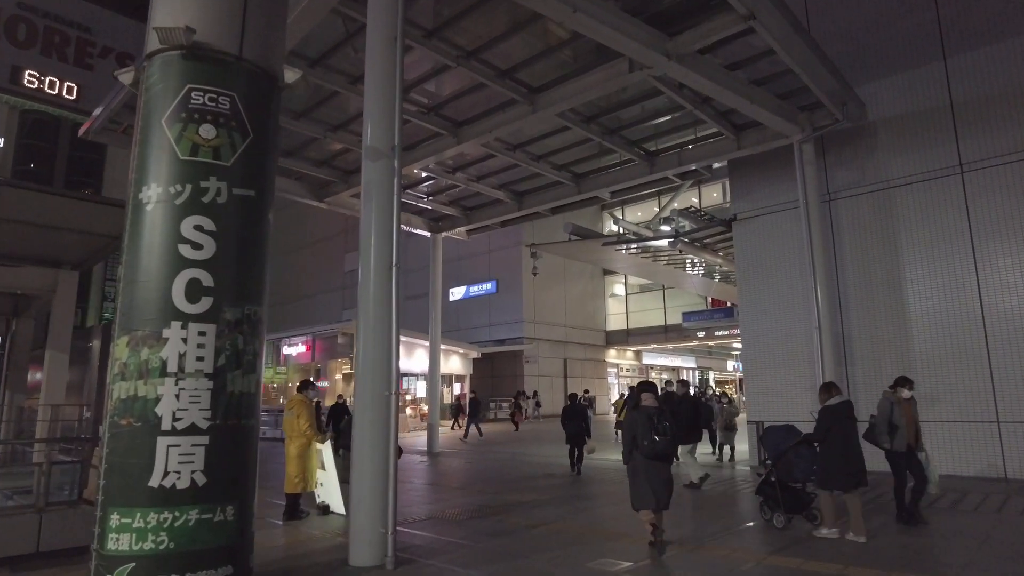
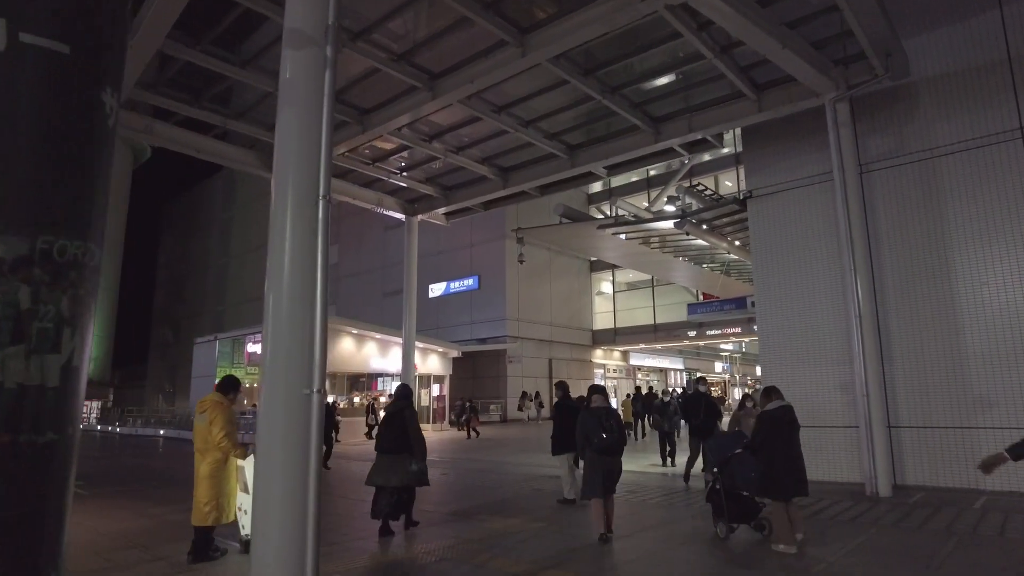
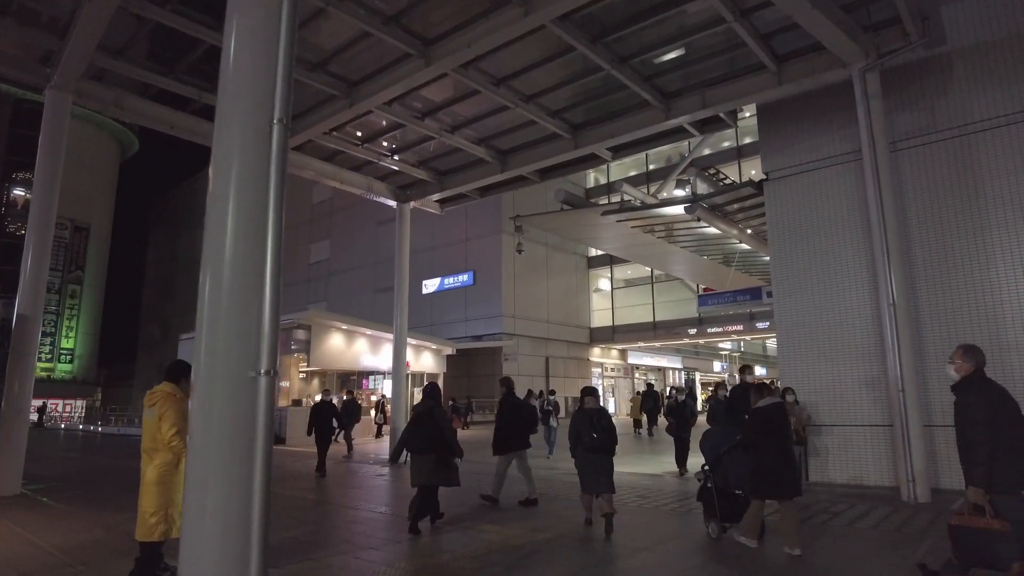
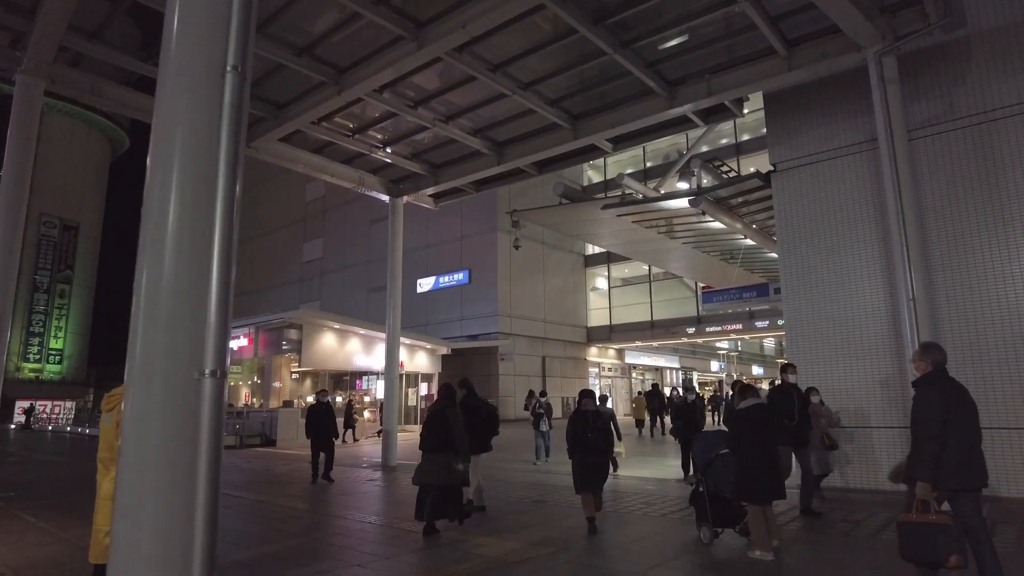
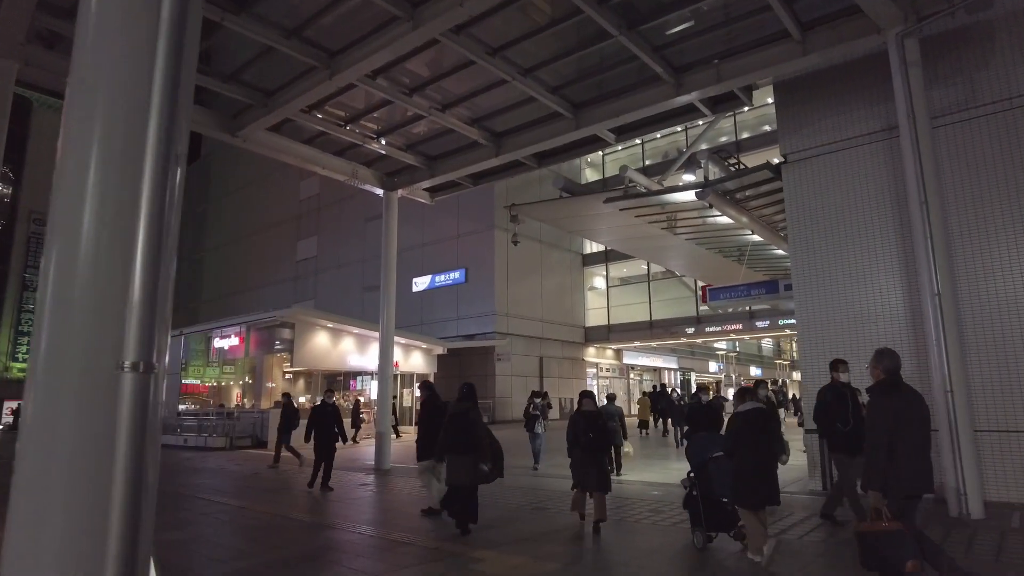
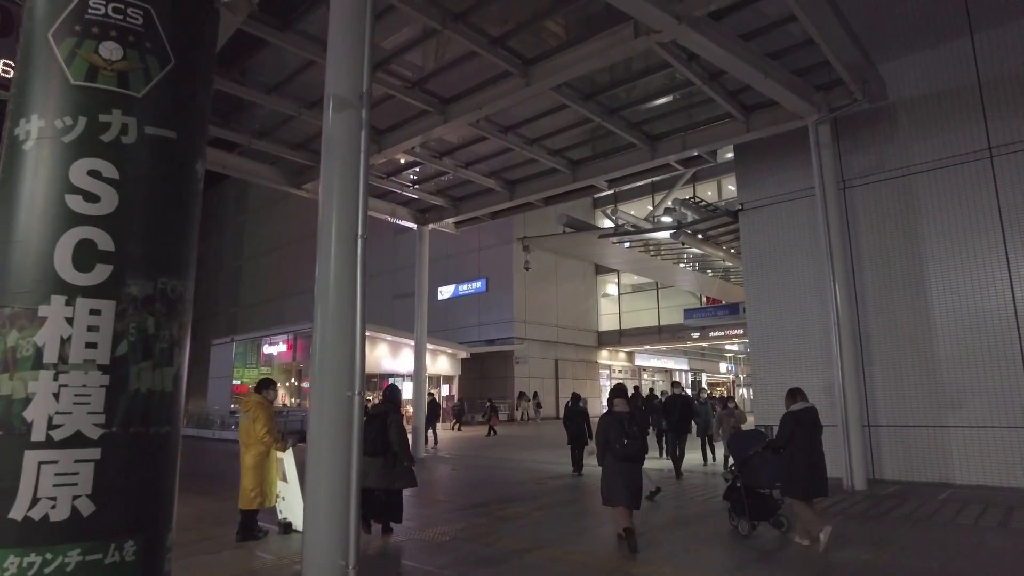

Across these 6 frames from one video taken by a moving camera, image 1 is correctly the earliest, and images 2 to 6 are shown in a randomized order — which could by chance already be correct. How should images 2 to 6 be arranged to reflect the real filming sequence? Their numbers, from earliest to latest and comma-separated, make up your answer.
6, 2, 3, 4, 5
